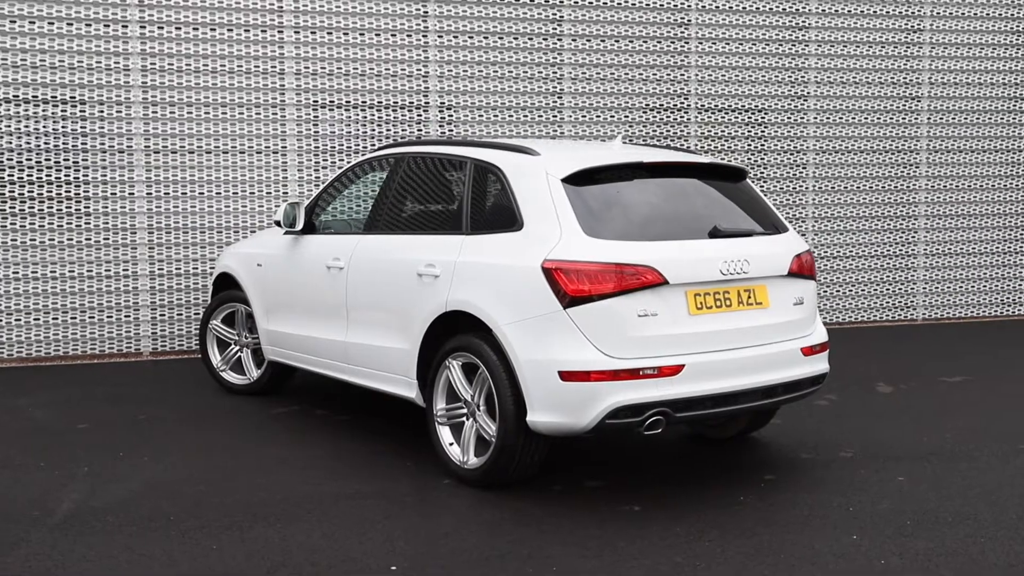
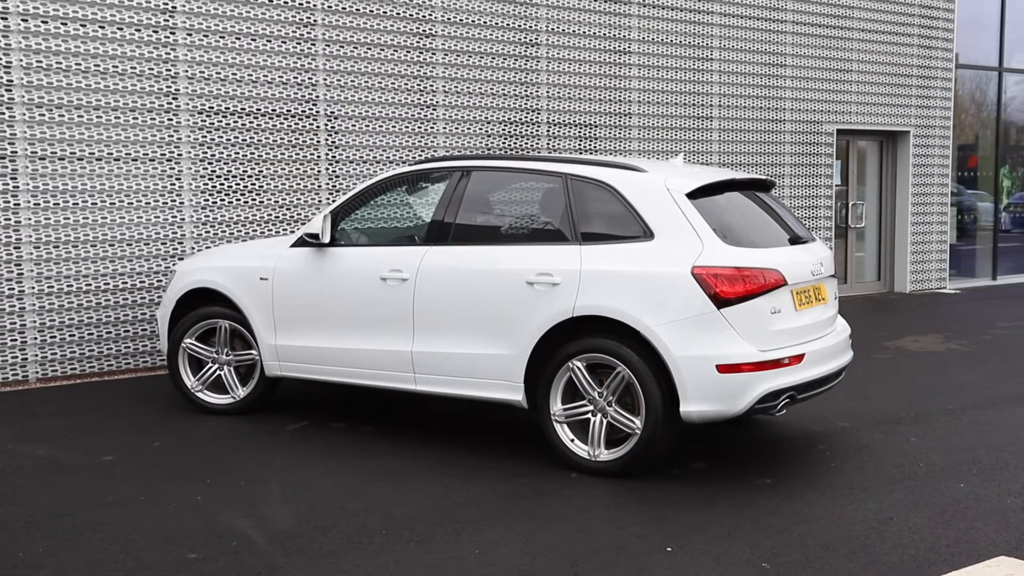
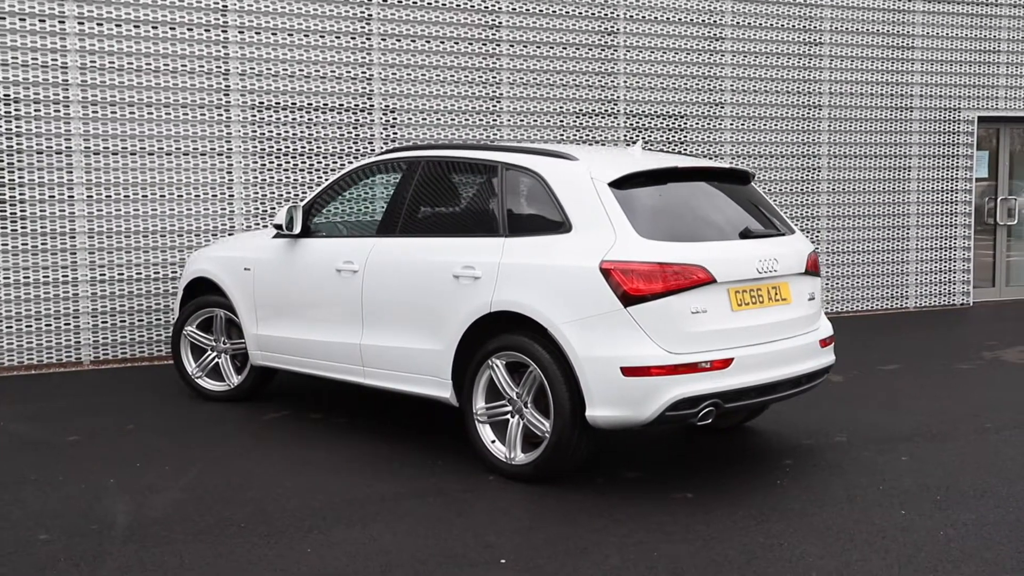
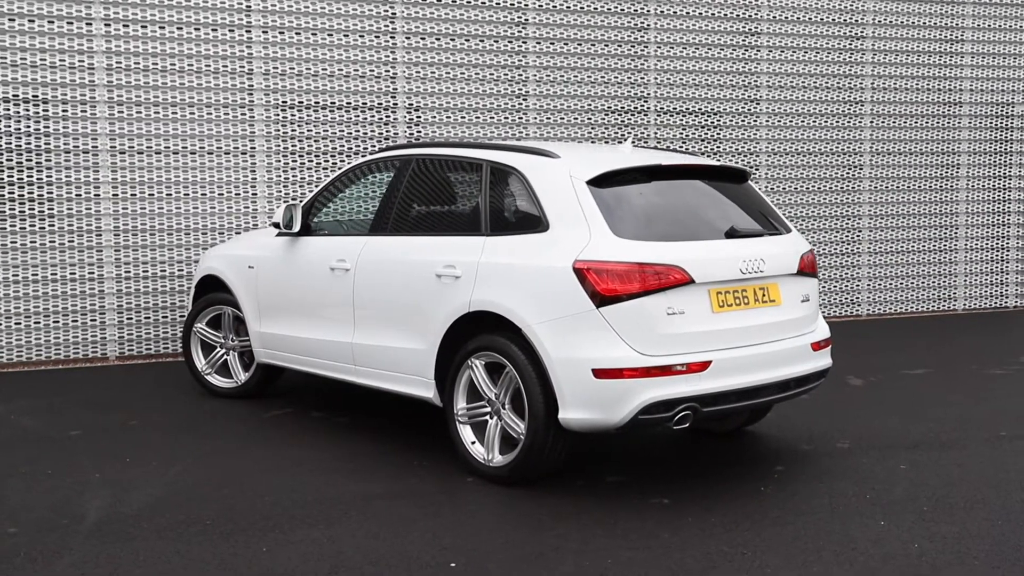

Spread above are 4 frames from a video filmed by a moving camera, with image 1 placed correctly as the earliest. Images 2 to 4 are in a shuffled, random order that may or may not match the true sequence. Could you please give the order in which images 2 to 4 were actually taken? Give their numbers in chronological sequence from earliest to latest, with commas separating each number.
4, 3, 2
